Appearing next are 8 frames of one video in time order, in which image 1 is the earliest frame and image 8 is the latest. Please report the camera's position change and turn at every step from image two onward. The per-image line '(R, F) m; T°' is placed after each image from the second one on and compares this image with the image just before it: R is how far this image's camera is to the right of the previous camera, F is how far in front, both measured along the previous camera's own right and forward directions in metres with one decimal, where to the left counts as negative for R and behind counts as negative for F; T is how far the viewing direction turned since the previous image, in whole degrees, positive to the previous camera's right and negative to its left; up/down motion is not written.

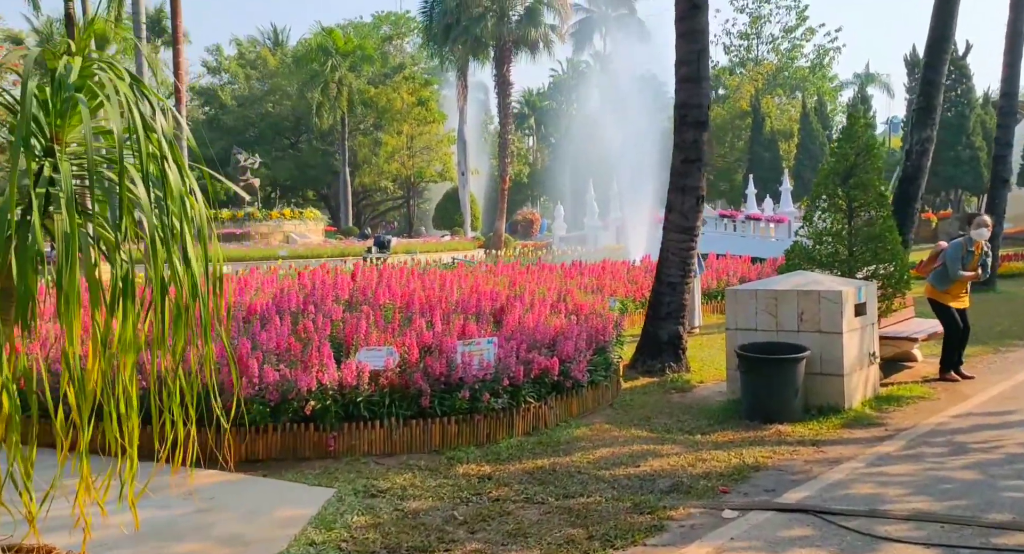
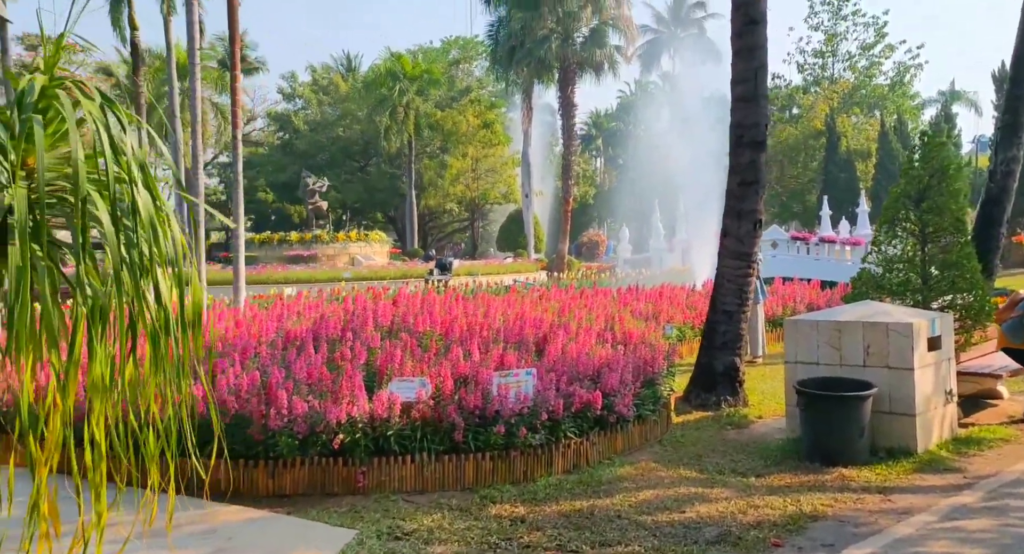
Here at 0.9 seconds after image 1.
(+0.2, +0.4) m; -4°
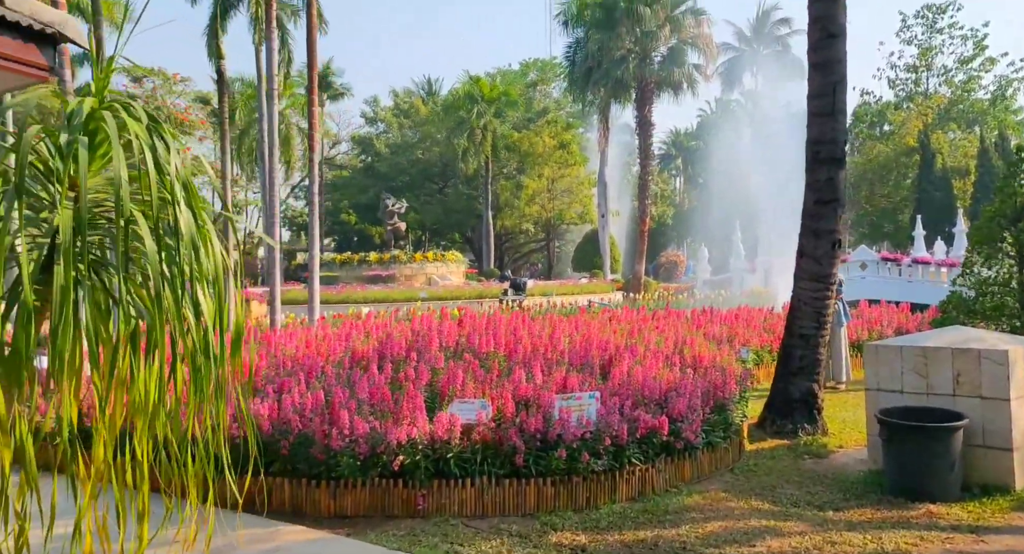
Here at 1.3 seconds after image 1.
(+0.1, +0.2) m; -4°
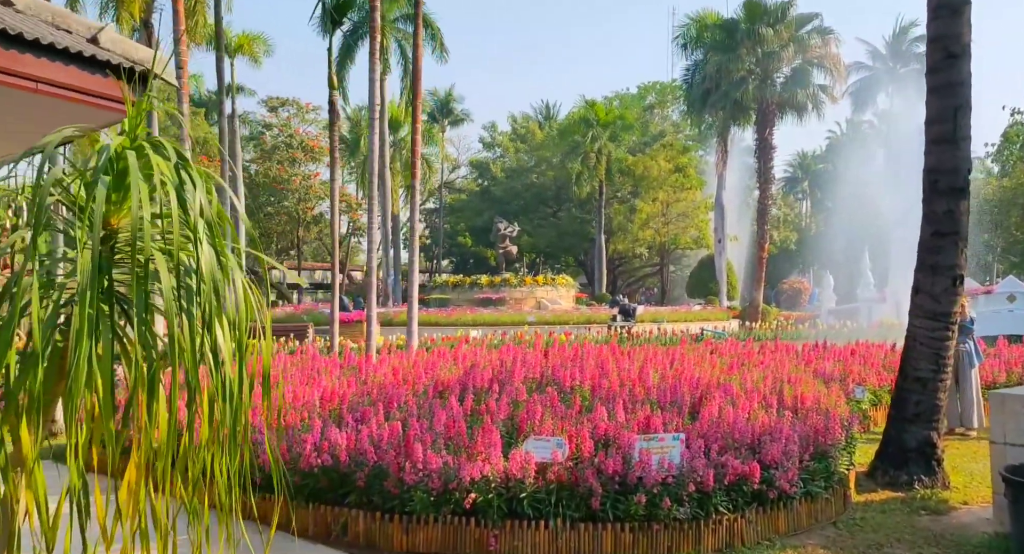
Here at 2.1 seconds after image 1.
(+0.2, +0.4) m; -6°
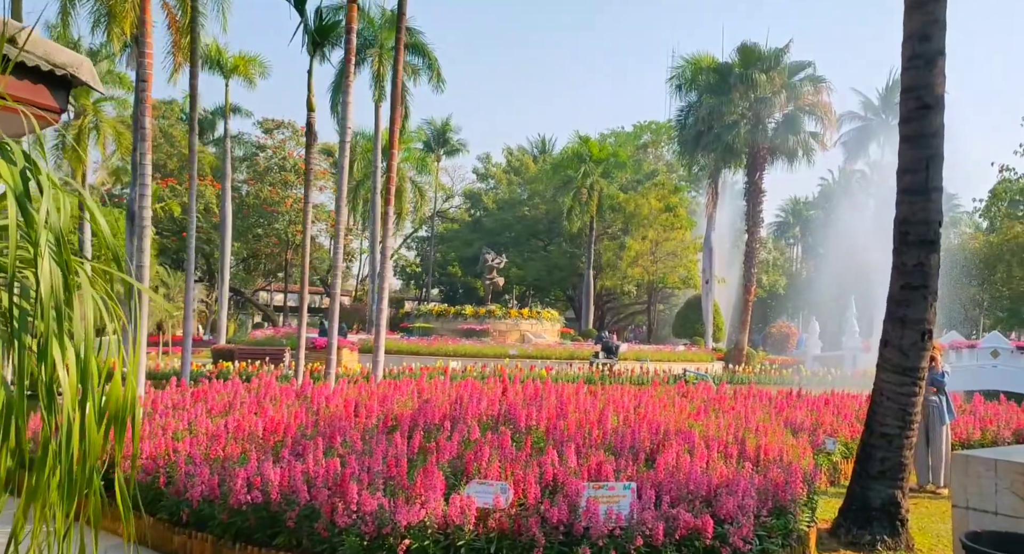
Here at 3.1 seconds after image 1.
(+0.2, +0.2) m; 0°
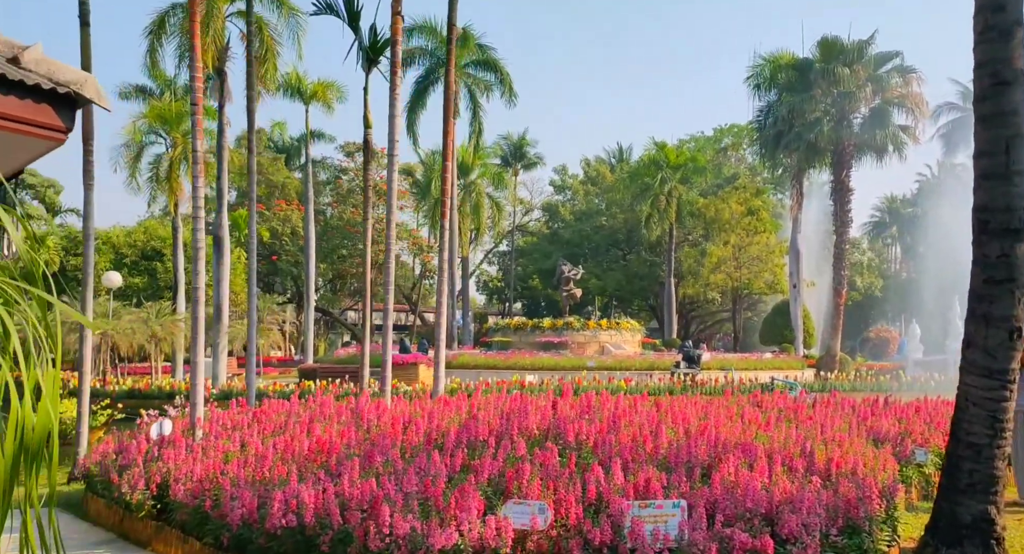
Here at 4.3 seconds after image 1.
(+0.3, +0.5) m; -5°
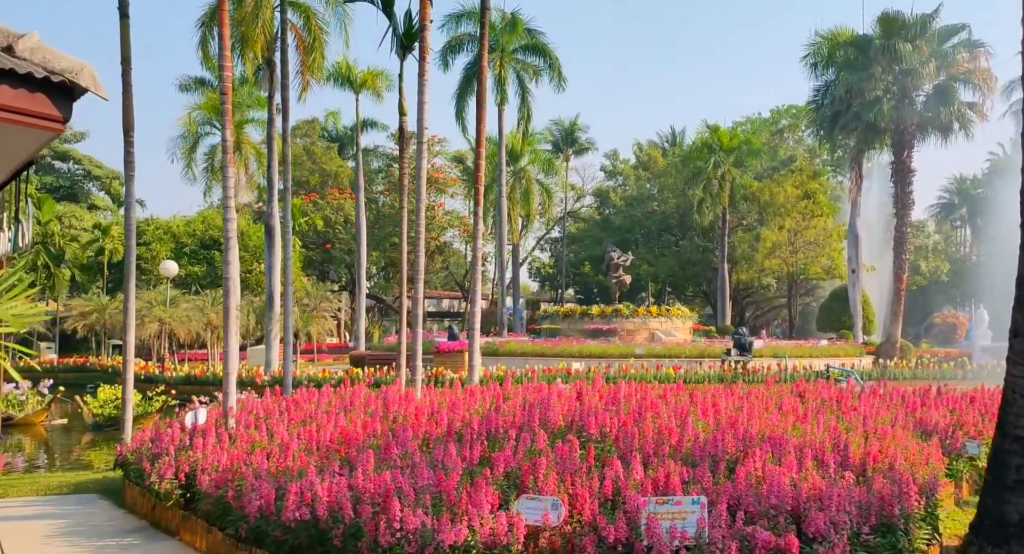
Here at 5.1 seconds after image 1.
(+0.2, +0.2) m; -3°
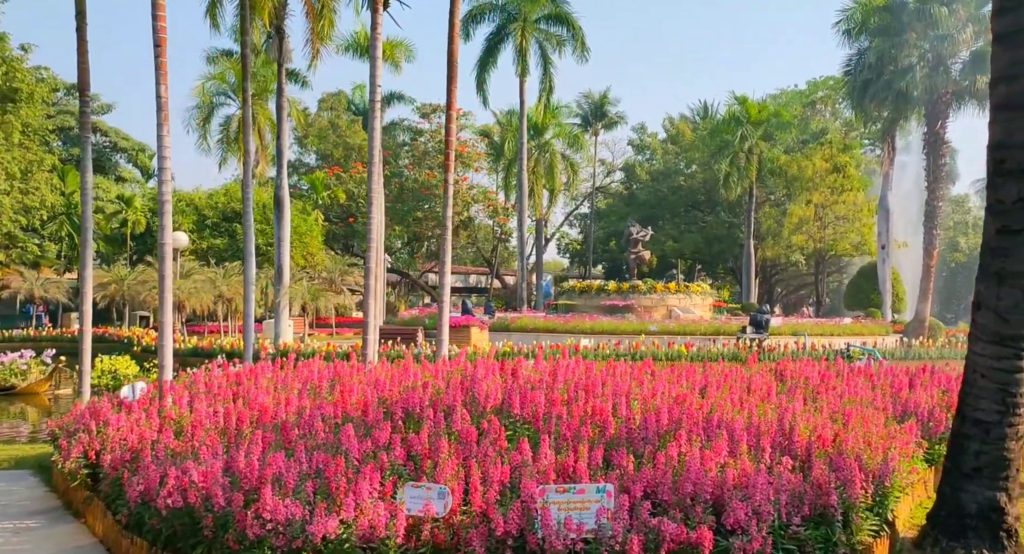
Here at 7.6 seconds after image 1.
(+0.7, +0.6) m; -2°
